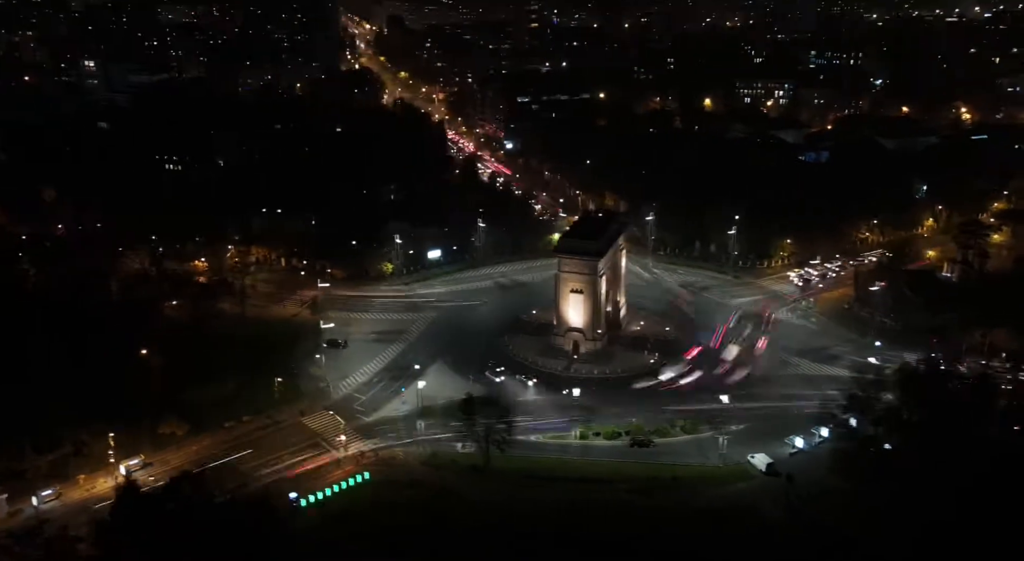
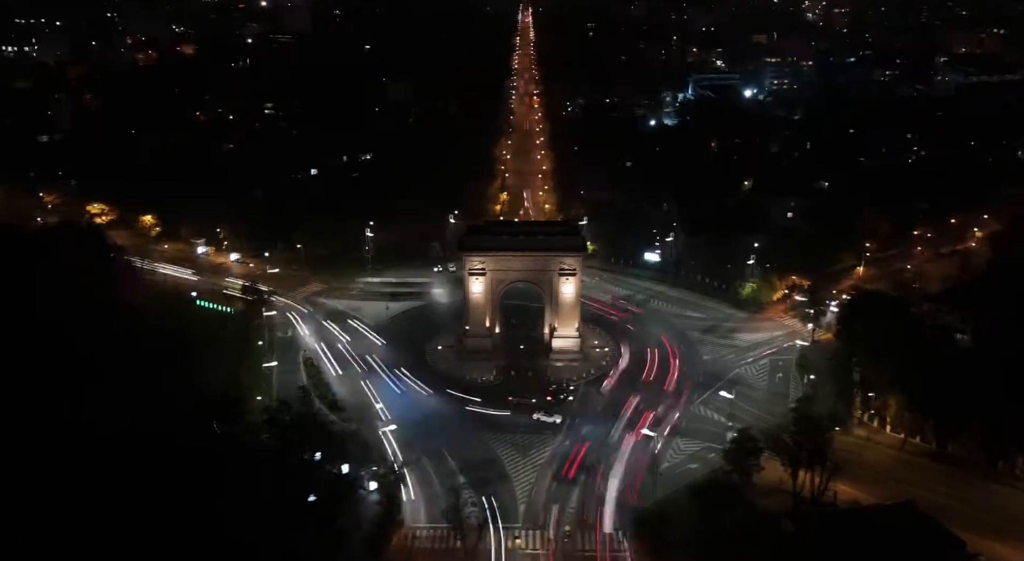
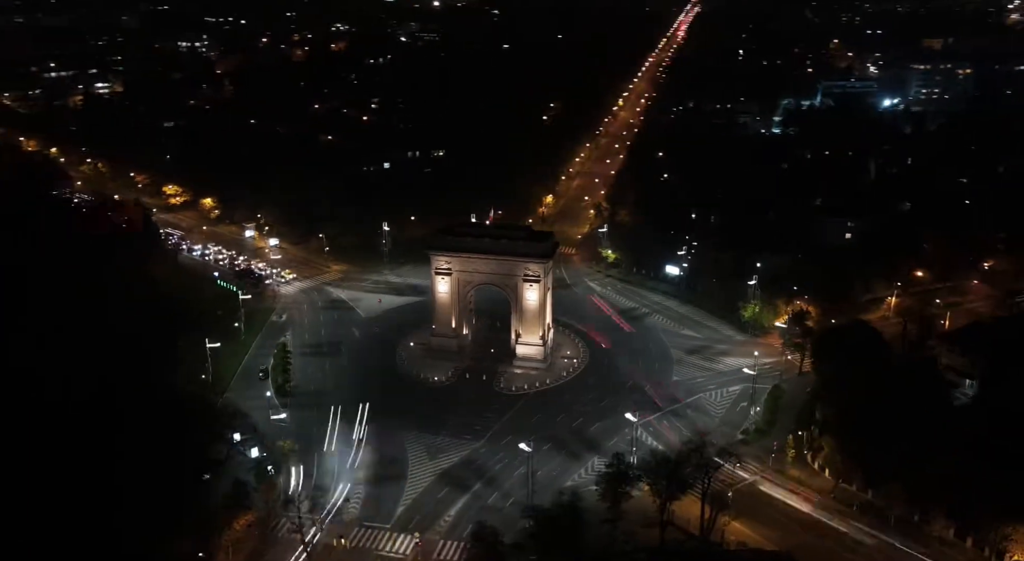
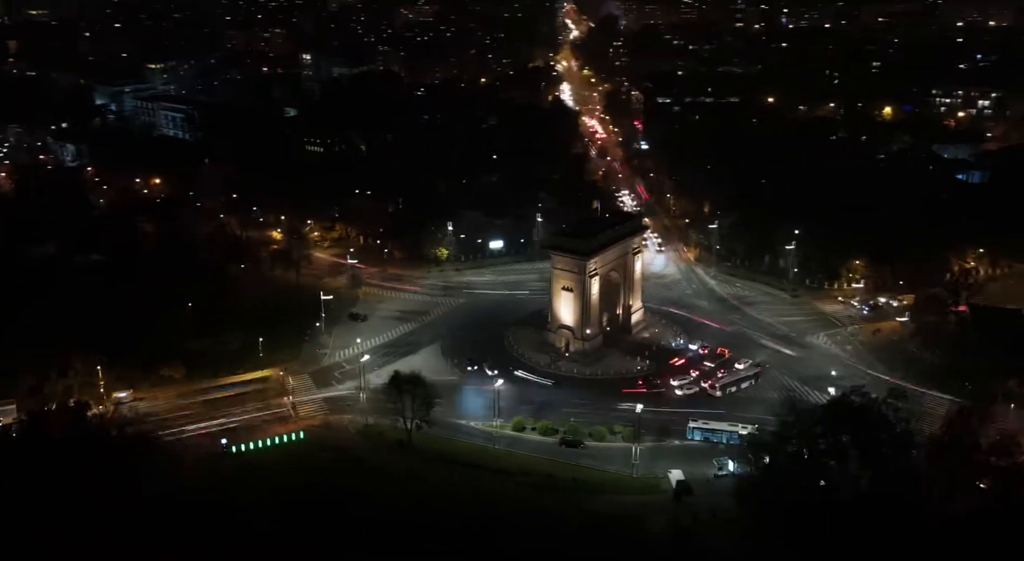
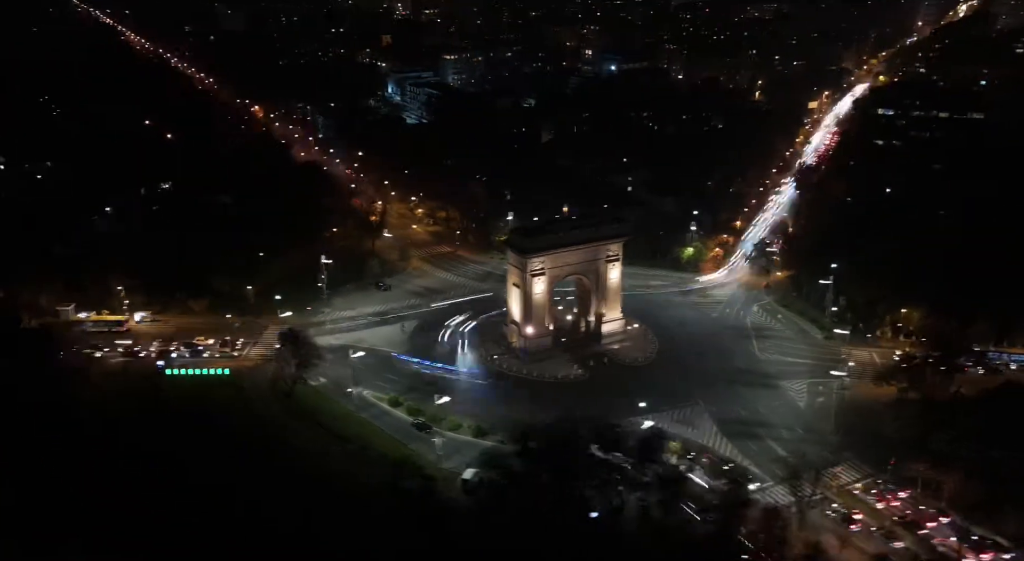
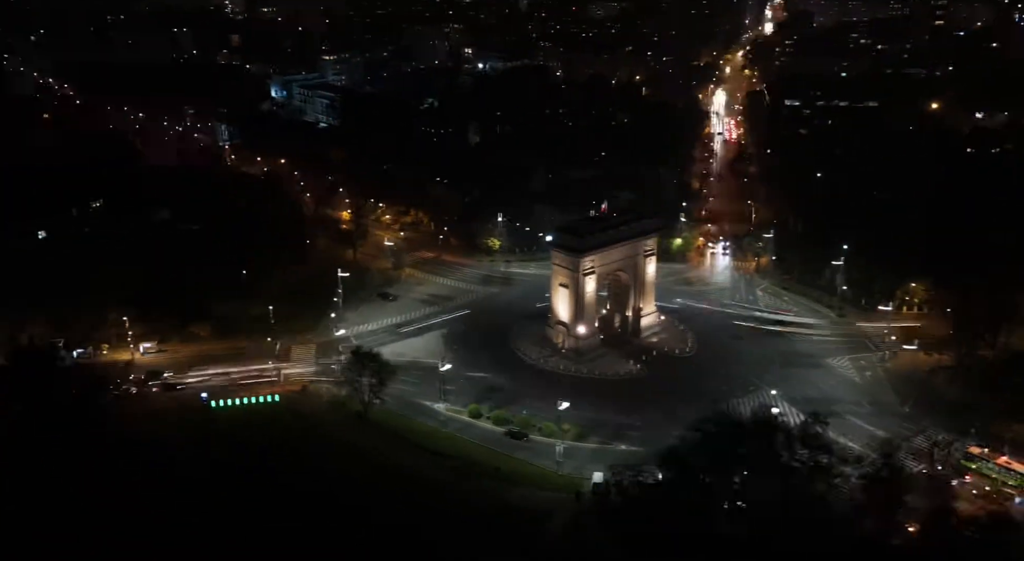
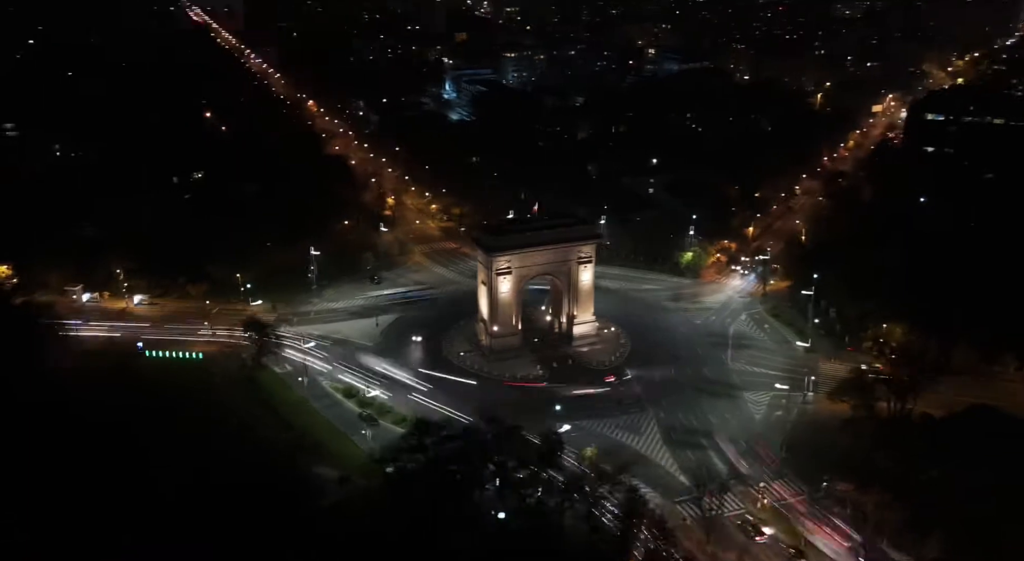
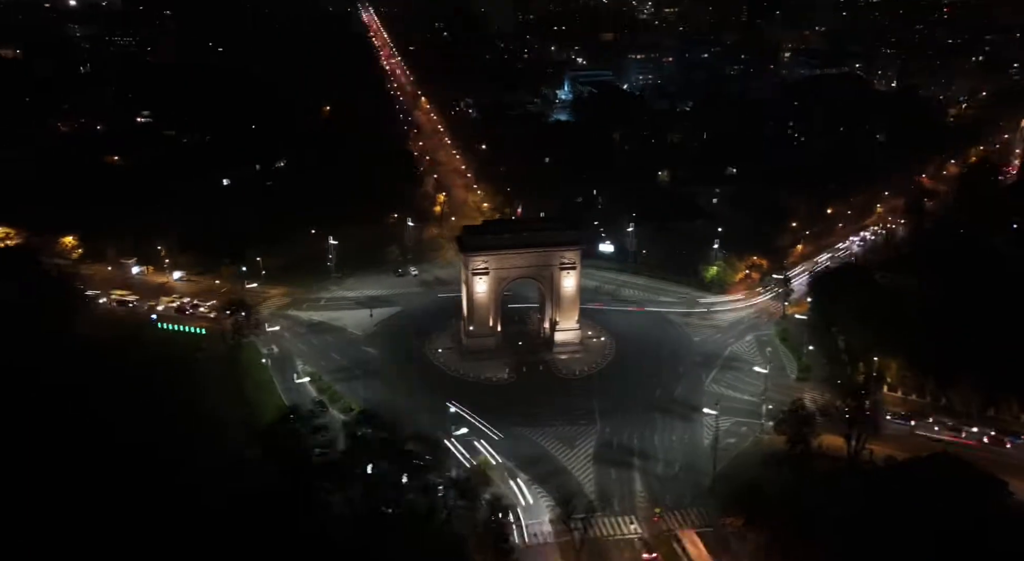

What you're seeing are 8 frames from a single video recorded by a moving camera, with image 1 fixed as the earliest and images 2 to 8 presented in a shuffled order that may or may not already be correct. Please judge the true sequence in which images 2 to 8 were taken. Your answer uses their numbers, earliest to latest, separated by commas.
4, 6, 5, 7, 8, 2, 3
